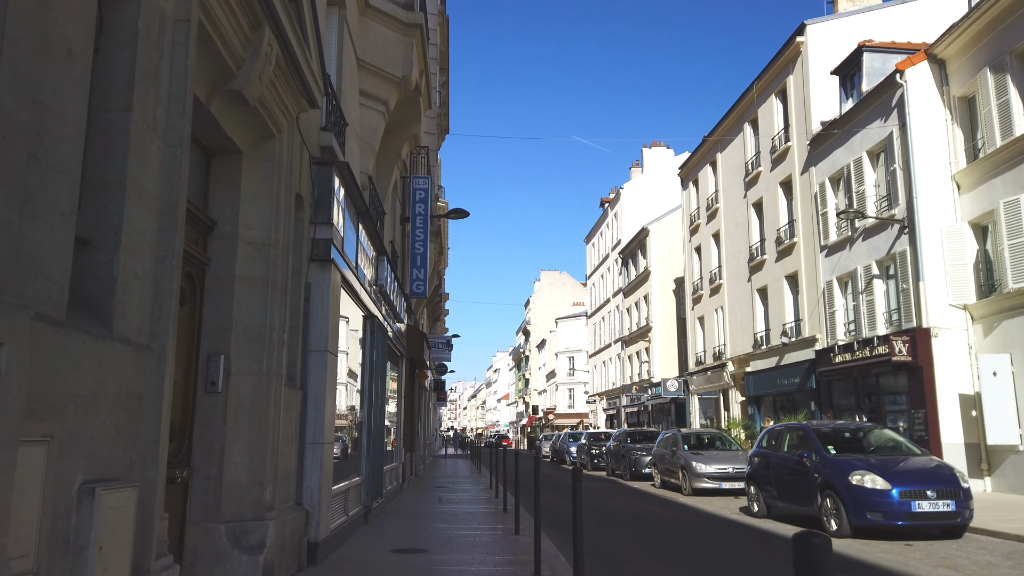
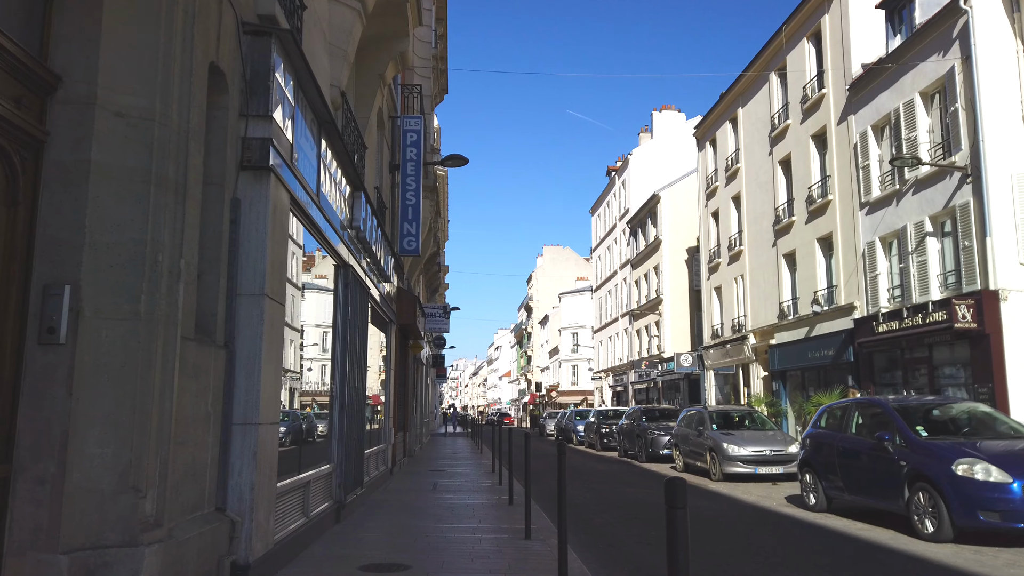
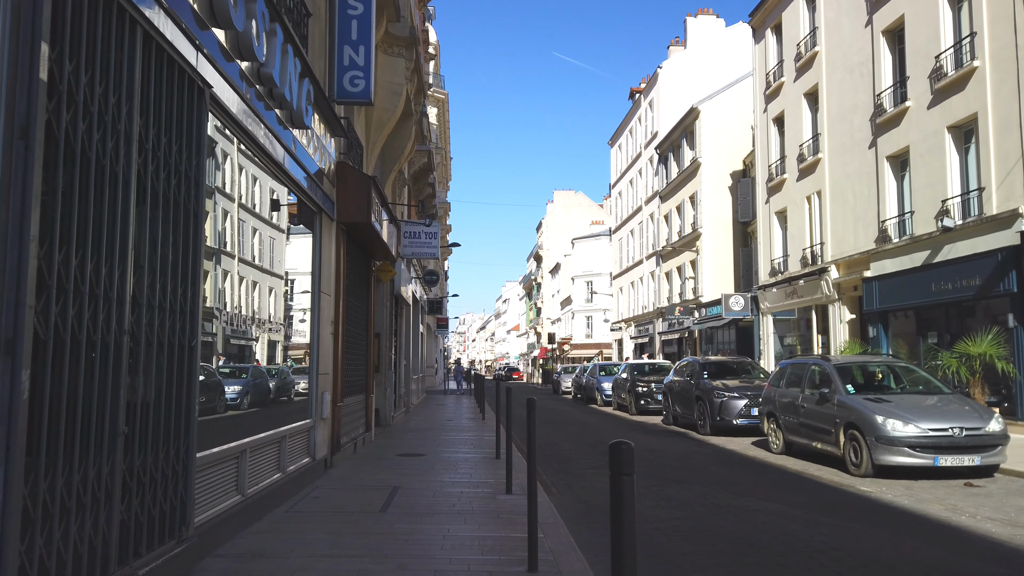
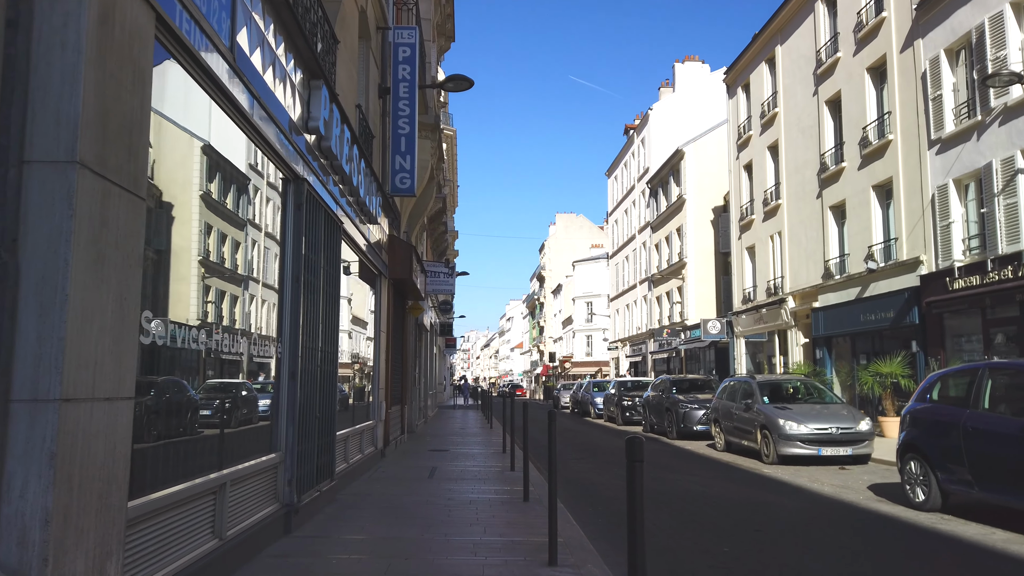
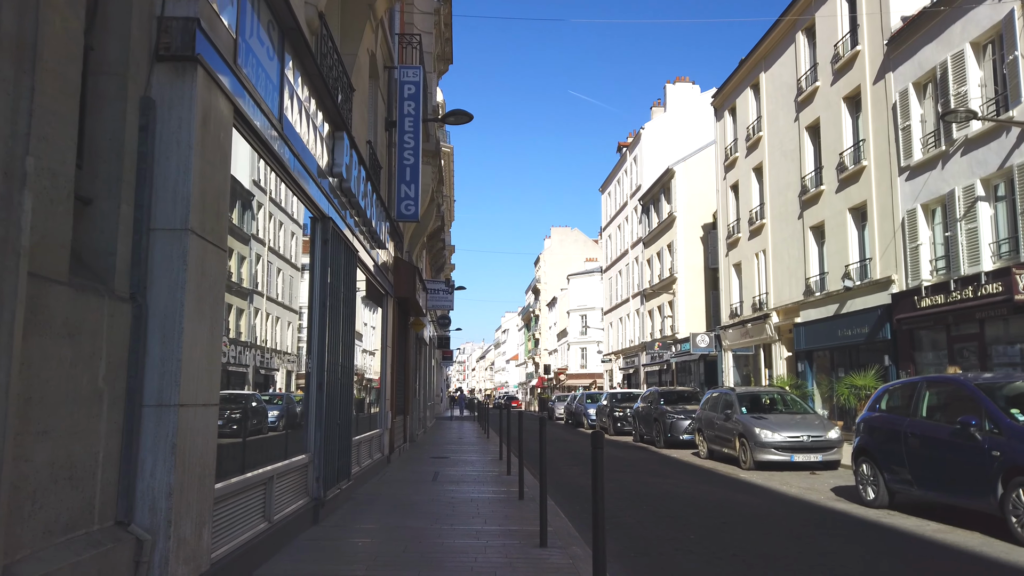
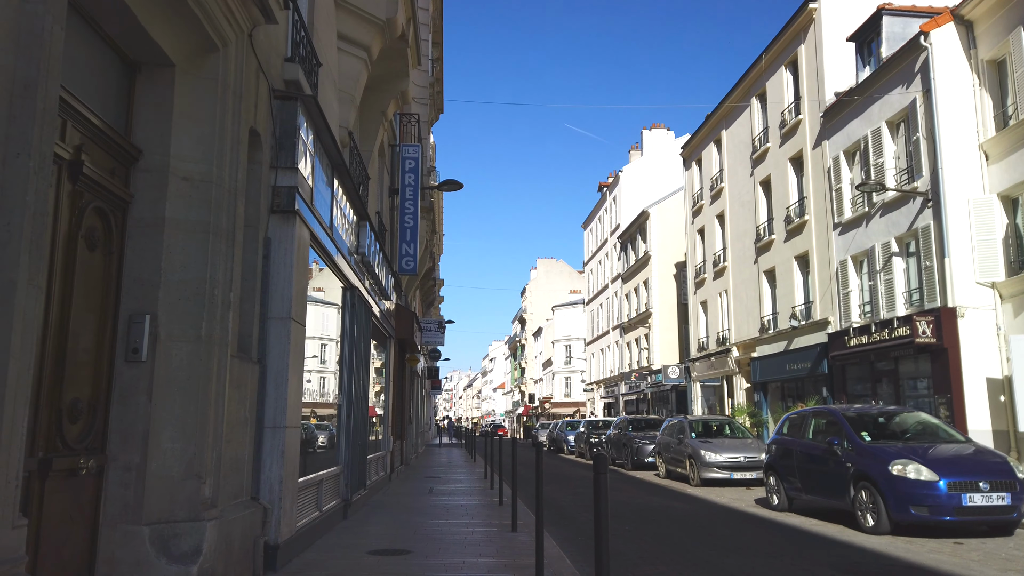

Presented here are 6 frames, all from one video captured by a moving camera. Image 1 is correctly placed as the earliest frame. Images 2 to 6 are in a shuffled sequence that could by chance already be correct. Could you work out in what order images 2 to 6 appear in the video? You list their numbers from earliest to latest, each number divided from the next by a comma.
6, 2, 5, 4, 3
